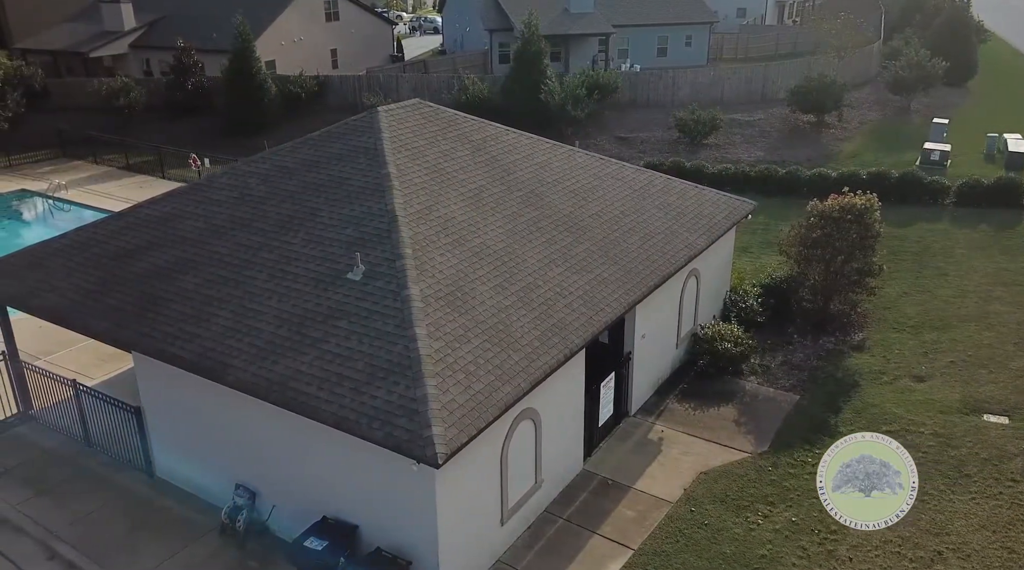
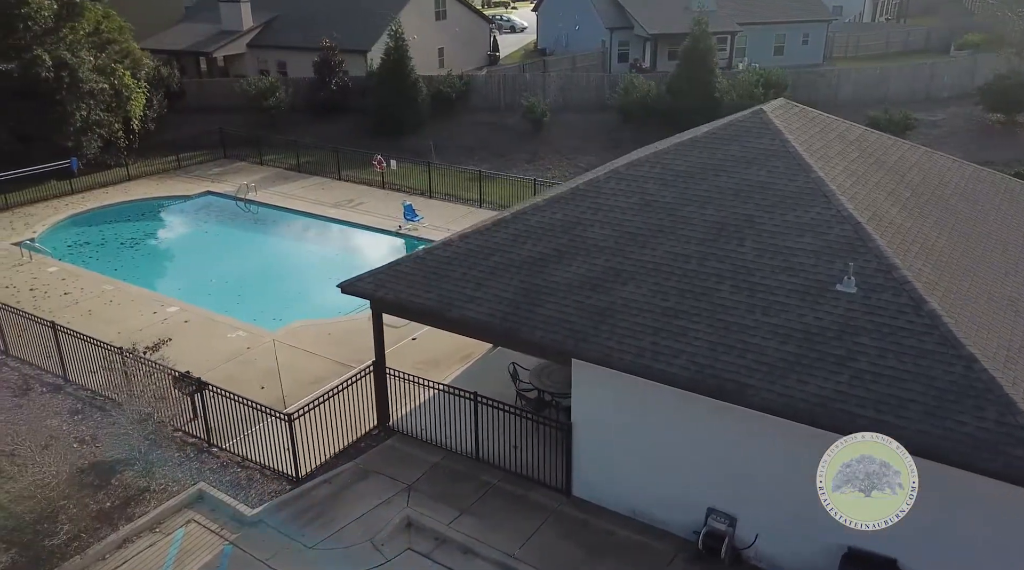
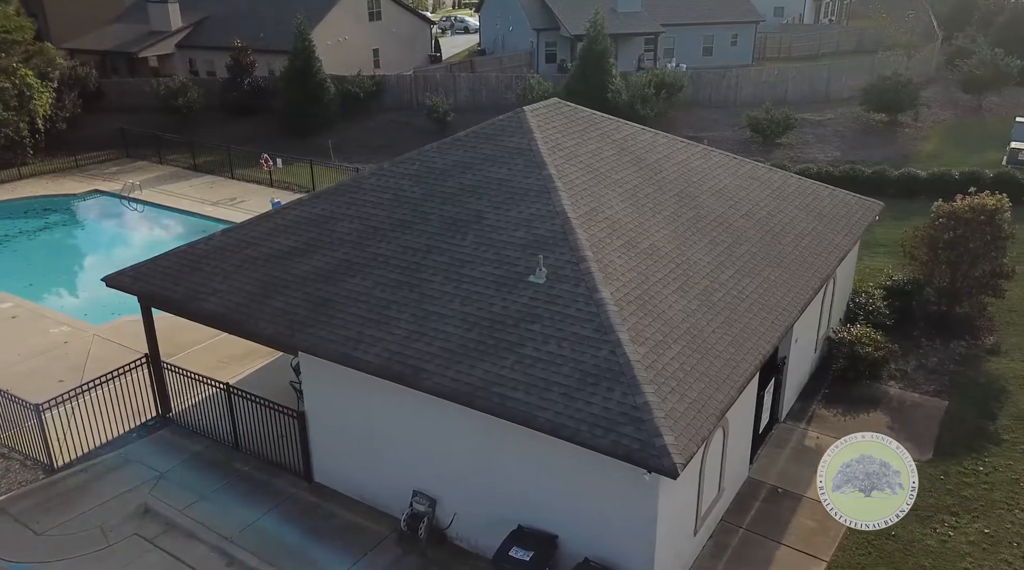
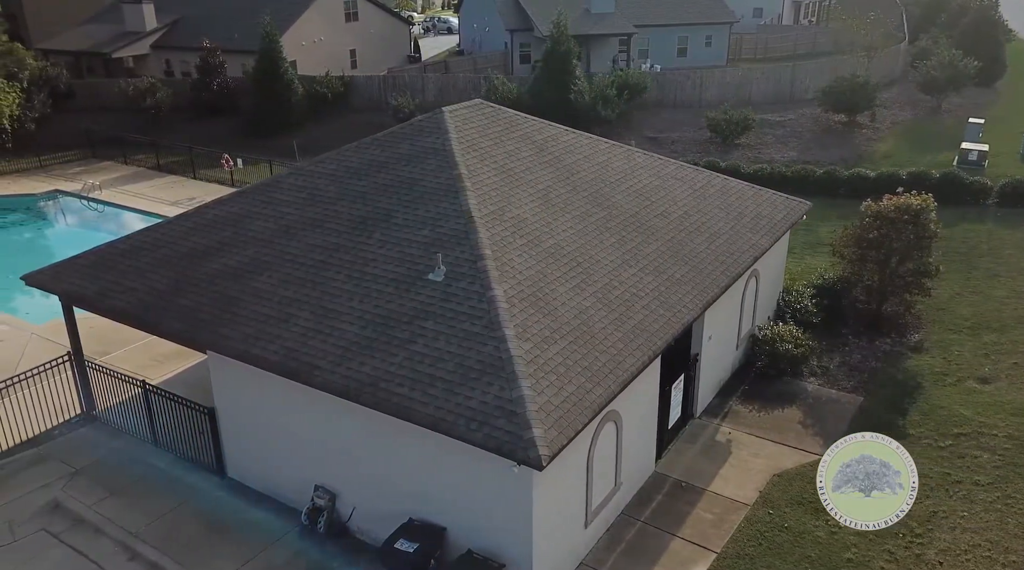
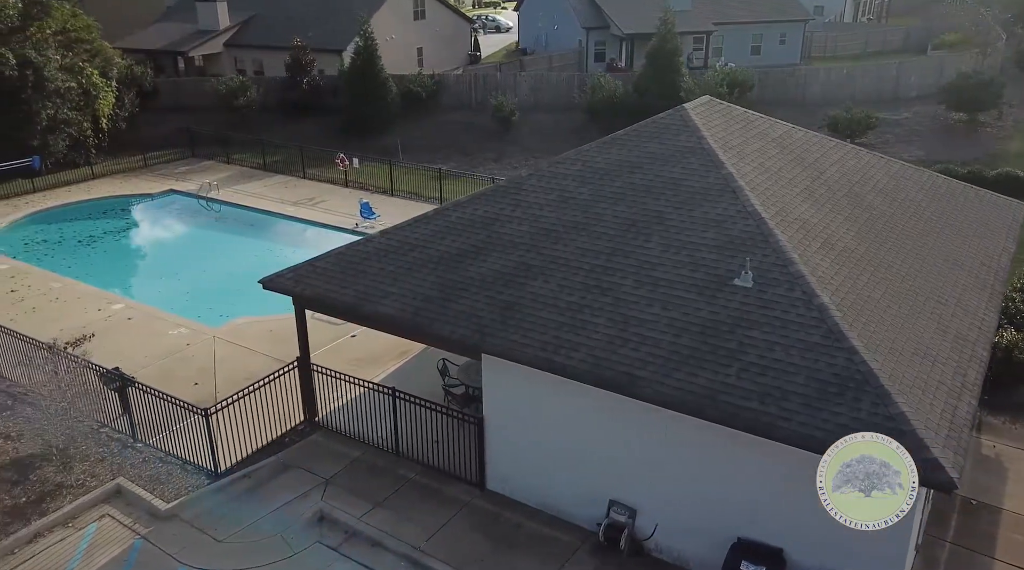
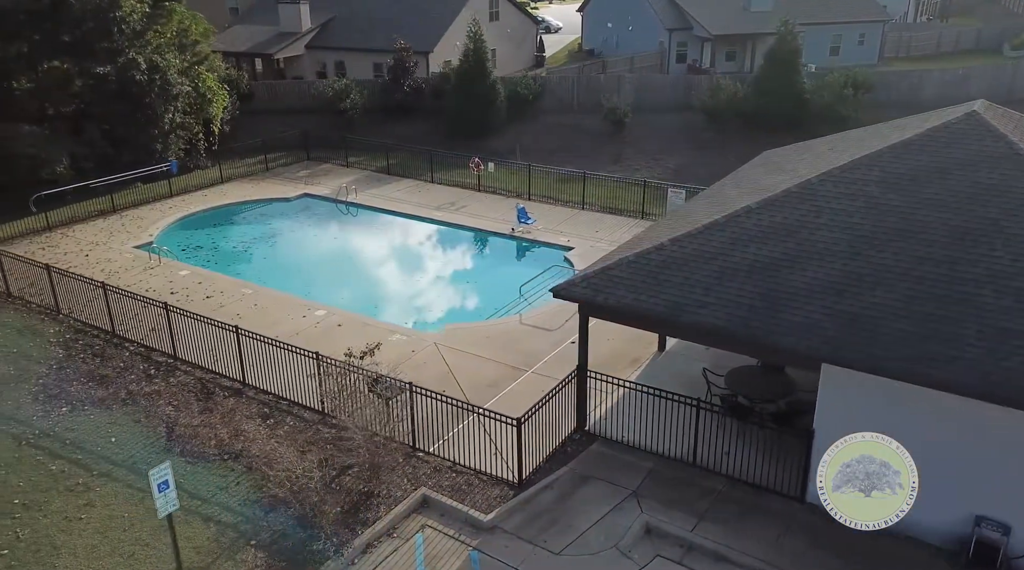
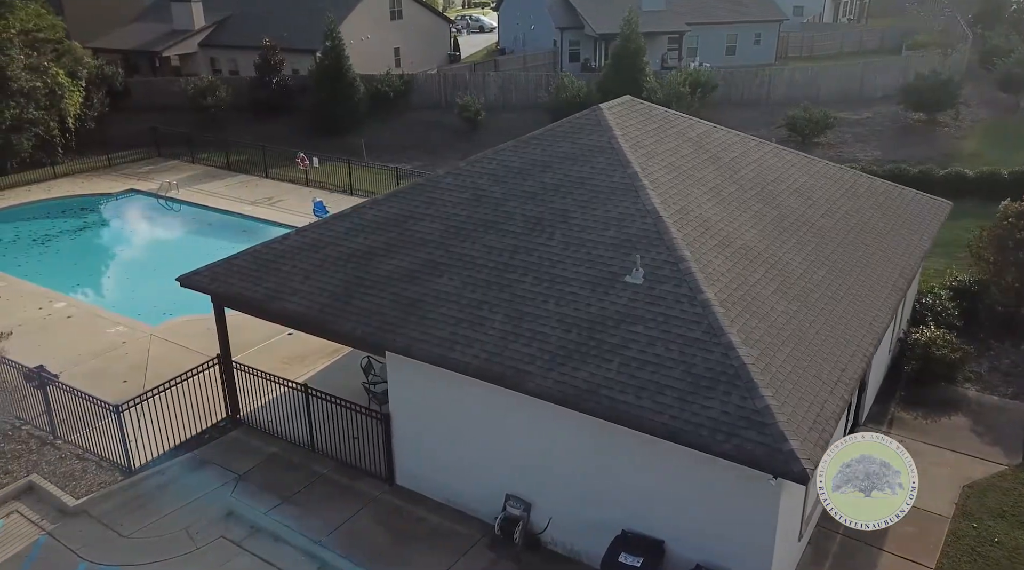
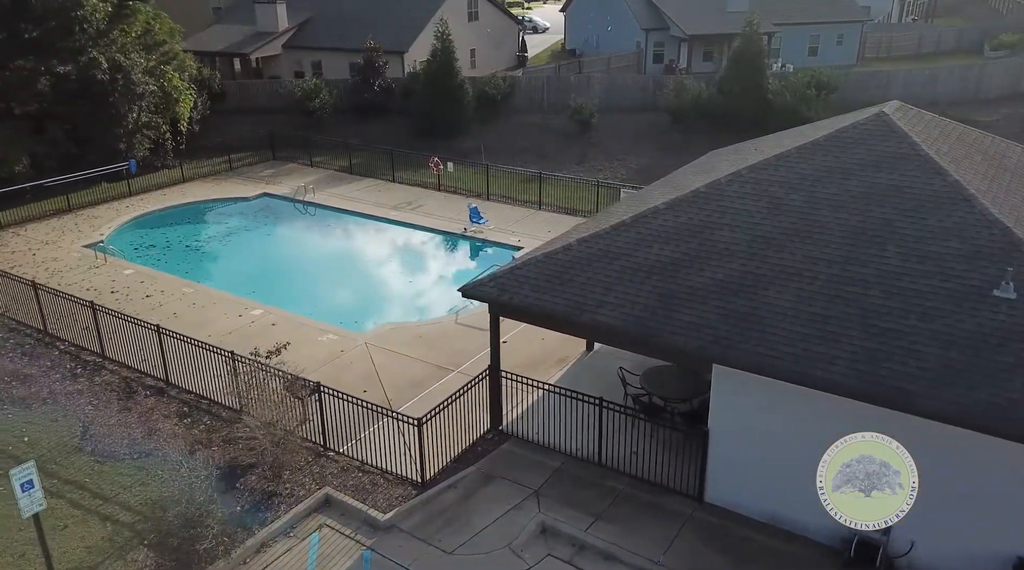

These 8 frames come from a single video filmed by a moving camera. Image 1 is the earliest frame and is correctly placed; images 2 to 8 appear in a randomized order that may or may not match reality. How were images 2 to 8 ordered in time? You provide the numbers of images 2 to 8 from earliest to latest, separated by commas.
4, 3, 7, 5, 2, 8, 6
